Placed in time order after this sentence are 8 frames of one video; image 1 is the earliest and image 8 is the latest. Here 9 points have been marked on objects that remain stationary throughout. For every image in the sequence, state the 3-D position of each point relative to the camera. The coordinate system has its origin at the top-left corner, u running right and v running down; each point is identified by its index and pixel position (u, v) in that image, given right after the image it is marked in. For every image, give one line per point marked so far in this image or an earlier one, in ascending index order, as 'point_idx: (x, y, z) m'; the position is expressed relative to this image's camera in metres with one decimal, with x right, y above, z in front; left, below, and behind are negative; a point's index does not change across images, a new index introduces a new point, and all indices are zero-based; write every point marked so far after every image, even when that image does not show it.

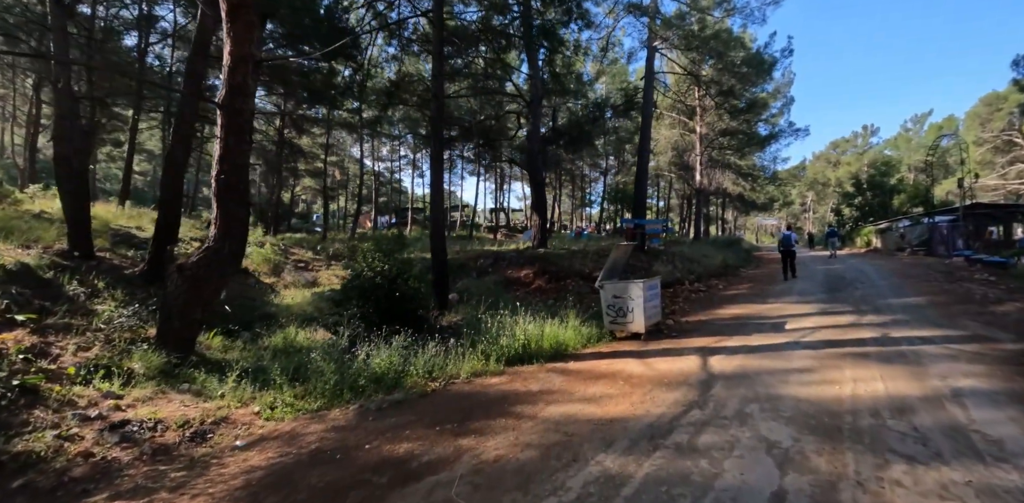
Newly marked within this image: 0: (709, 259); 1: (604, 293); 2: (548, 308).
0: (+6.3, -0.3, +17.0) m
1: (+1.3, -0.6, +7.2) m
2: (+0.5, -1.0, +8.6) m
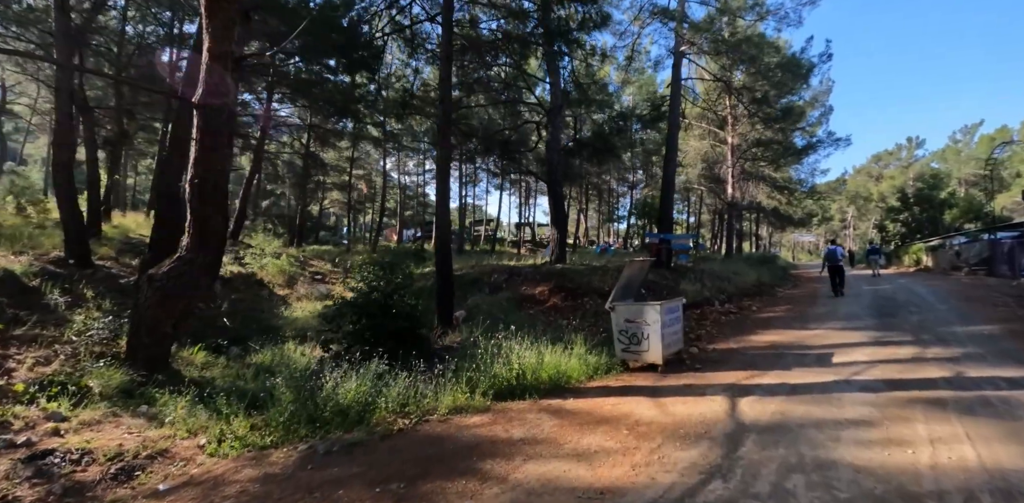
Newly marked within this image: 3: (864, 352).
0: (+6.8, -0.8, +15.7) m
1: (+1.2, -0.8, +6.2) m
2: (+0.5, -1.2, +7.6) m
3: (+4.1, -1.2, +6.2) m
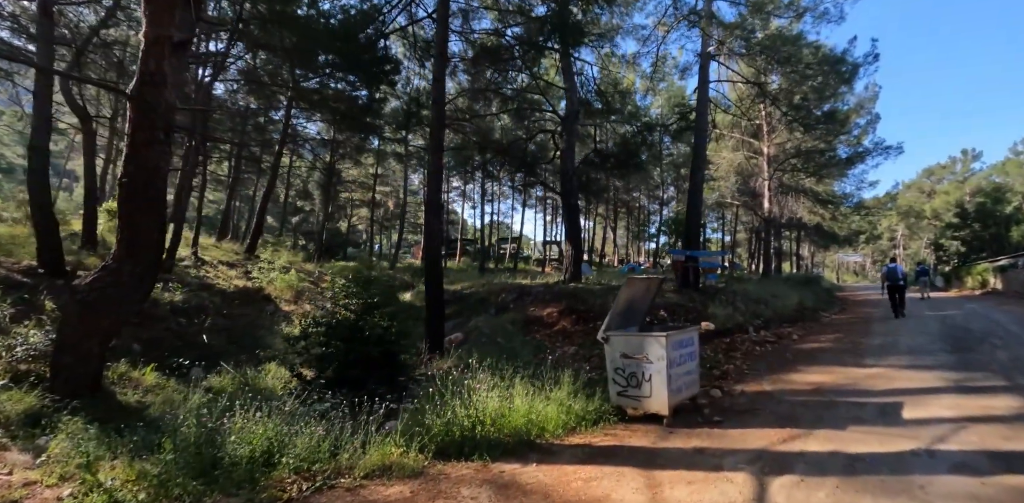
0: (+7.0, -1.3, +13.9) m
1: (+0.9, -0.9, +4.8) m
2: (+0.3, -1.3, +6.3) m
3: (+3.8, -1.3, +4.6) m
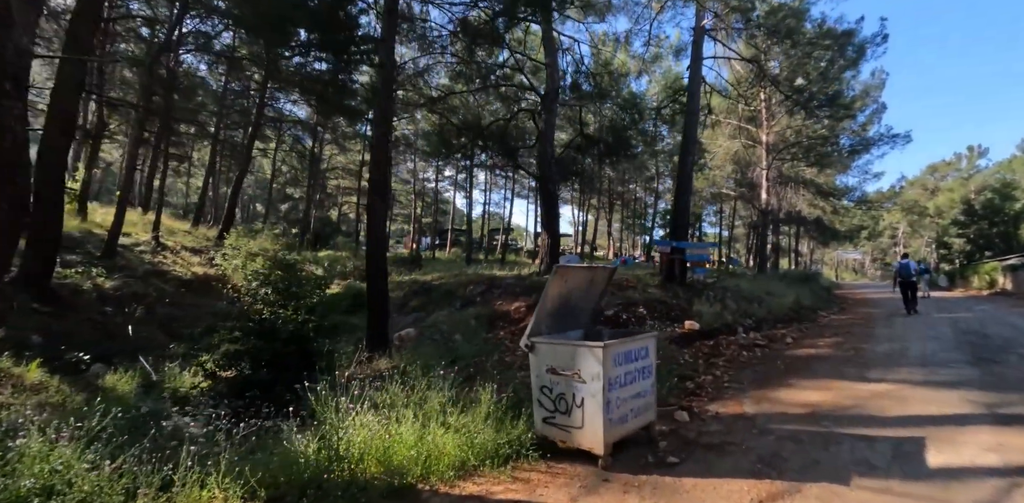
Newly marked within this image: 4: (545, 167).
0: (+6.3, -1.1, +12.8) m
1: (+0.2, -0.7, +3.6) m
2: (-0.4, -1.2, +5.1) m
3: (+3.0, -1.2, +3.4) m
4: (+0.8, +2.1, +13.1) m
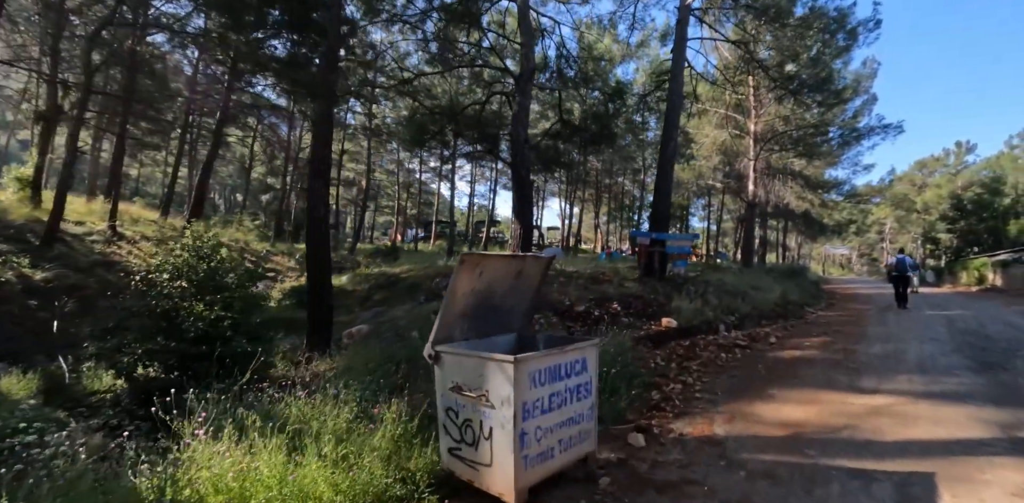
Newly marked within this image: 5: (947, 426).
0: (+5.6, -0.9, +12.0) m
1: (-0.4, -0.6, +2.8) m
2: (-1.0, -1.1, +4.3) m
3: (+2.5, -1.2, +2.7) m
4: (+0.1, +2.3, +12.3) m
5: (+2.9, -1.2, +3.6) m
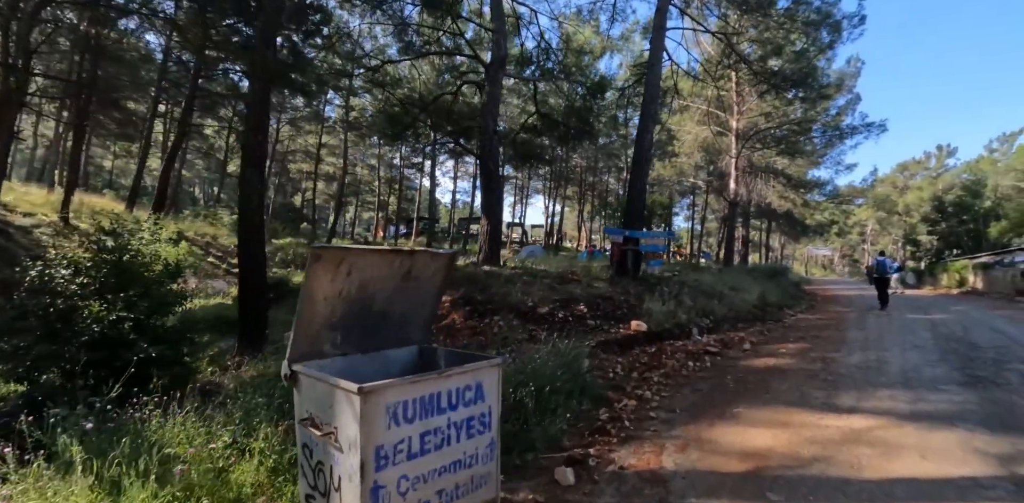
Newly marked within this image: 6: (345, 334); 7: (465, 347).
0: (+4.9, -0.9, +11.5) m
1: (-0.9, -0.6, +2.2) m
2: (-1.5, -1.0, +3.6) m
3: (+2.0, -1.2, +2.1) m
4: (-0.6, +2.4, +11.6) m
5: (+2.4, -1.2, +3.0) m
6: (-0.7, -0.4, +2.4) m
7: (-0.7, -1.3, +7.6) m
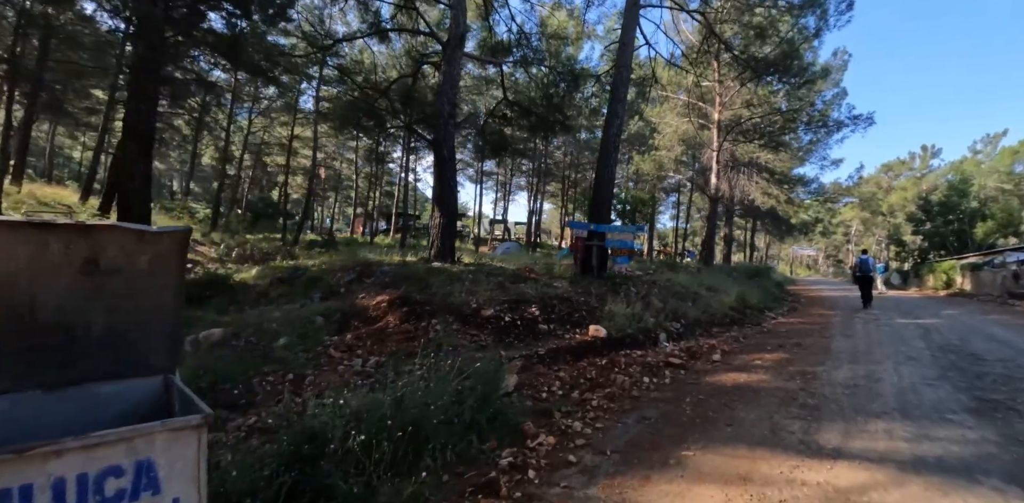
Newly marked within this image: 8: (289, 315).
0: (+4.0, -0.9, +10.6) m
1: (-1.5, -0.5, +1.1) m
2: (-2.2, -0.9, +2.5) m
3: (+1.3, -1.1, +1.1) m
4: (-1.4, +2.5, +10.6) m
5: (+1.7, -1.1, +2.1) m
6: (-1.4, -0.3, +1.3) m
7: (-1.5, -1.2, +6.5) m
8: (-3.6, -1.0, +8.6) m
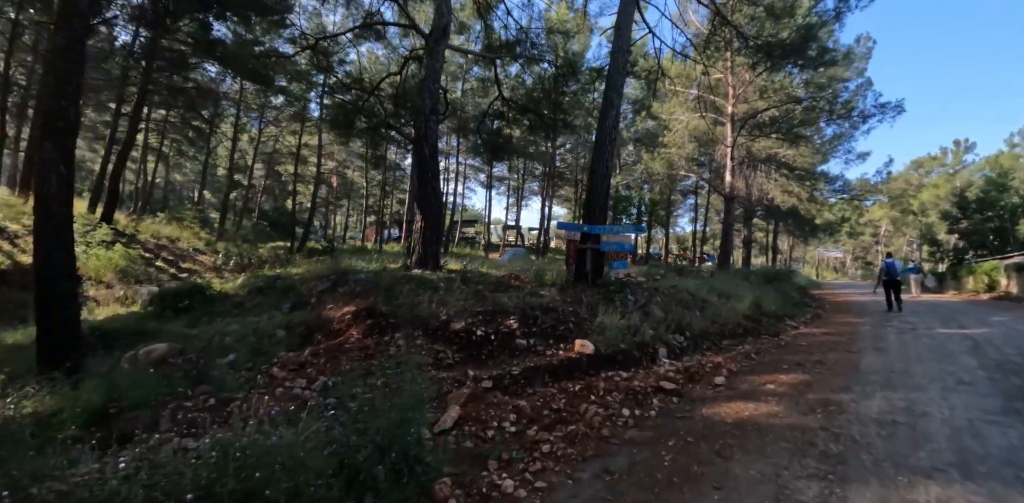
0: (+3.8, -0.9, +9.5) m
1: (-2.1, -0.5, +0.3) m
2: (-2.7, -1.0, +1.7) m
3: (+0.8, -1.1, +0.1) m
4: (-1.6, +2.4, +9.7) m
5: (+1.2, -1.1, +1.1) m
6: (-2.0, -0.3, +0.5) m
7: (-1.8, -1.3, +5.7) m
8: (-3.9, -1.1, +7.9) m
